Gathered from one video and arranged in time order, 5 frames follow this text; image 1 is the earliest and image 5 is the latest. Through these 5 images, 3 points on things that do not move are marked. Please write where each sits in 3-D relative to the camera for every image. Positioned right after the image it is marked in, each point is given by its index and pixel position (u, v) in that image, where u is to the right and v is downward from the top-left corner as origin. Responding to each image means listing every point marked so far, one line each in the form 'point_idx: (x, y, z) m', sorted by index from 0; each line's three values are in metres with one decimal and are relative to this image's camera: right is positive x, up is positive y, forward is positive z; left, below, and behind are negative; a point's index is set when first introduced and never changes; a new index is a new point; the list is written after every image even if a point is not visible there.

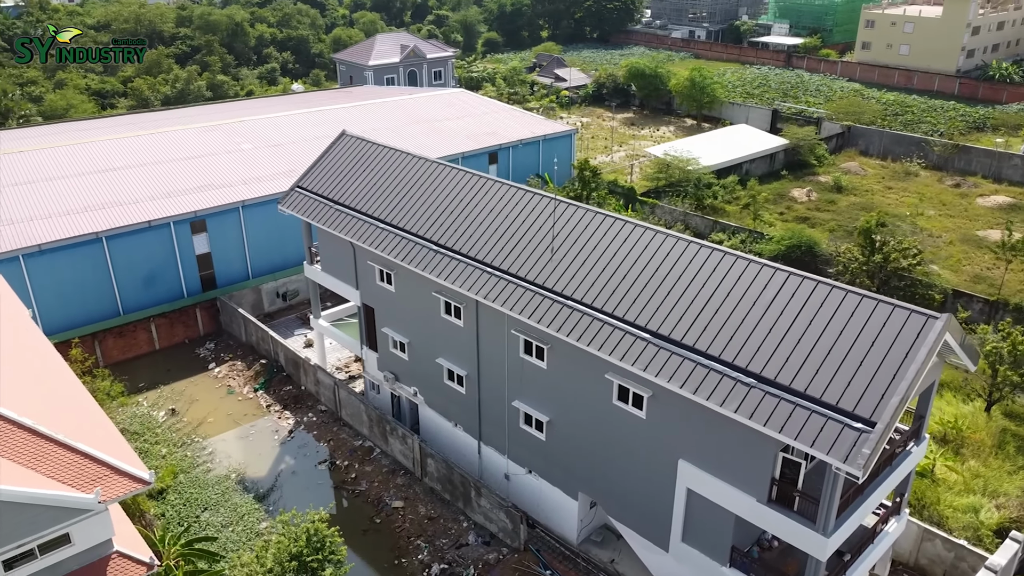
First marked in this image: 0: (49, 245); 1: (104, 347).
0: (-10.0, +0.9, +17.6) m
1: (-9.4, -1.4, +18.8) m
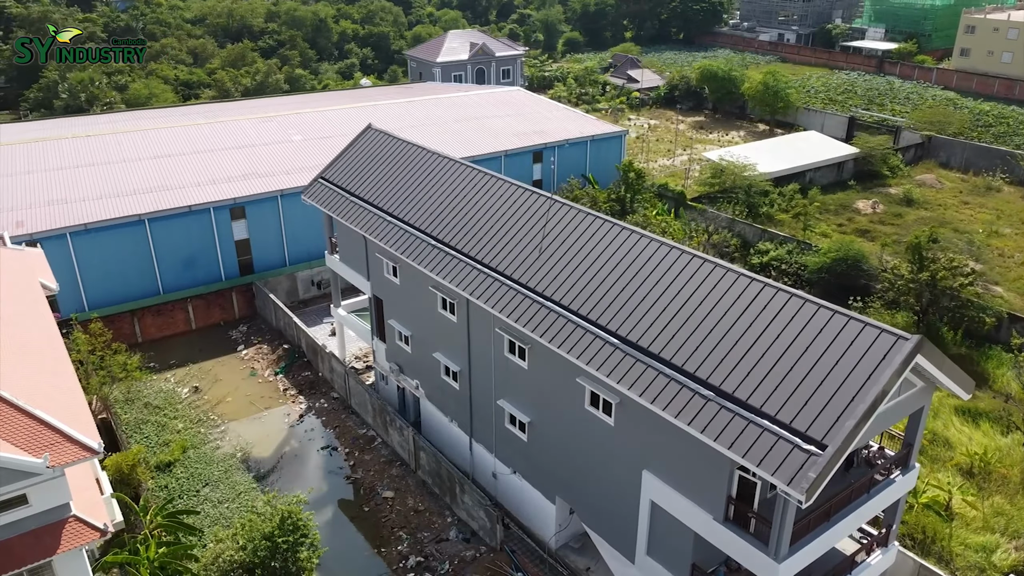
0: (-9.5, +1.4, +18.6) m
1: (-9.0, -0.9, +19.7) m
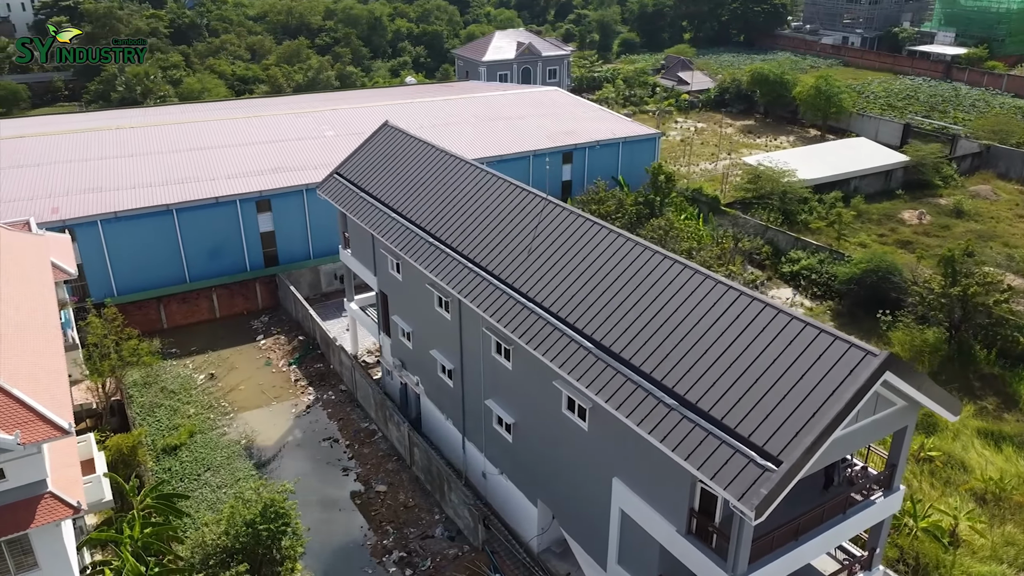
0: (-9.2, +1.8, +19.2) m
1: (-8.6, -0.6, +20.3) m
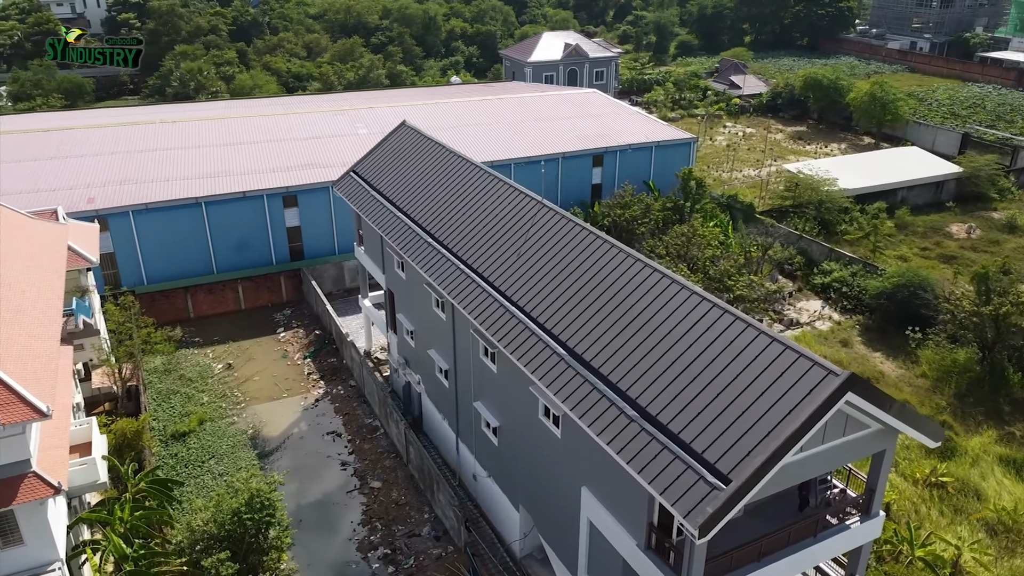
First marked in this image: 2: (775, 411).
0: (-8.7, +2.0, +19.9) m
1: (-8.2, -0.3, +20.9) m
2: (+2.7, -1.3, +8.3) m
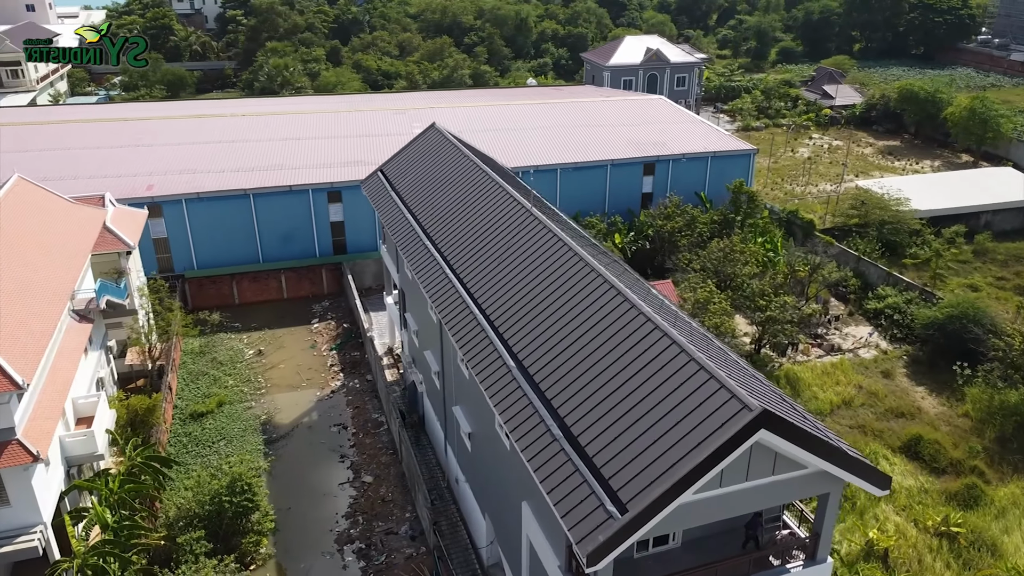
0: (-7.9, +2.4, +20.9) m
1: (-7.3, 0.0, +21.9) m
2: (+1.7, -1.5, +7.9) m
